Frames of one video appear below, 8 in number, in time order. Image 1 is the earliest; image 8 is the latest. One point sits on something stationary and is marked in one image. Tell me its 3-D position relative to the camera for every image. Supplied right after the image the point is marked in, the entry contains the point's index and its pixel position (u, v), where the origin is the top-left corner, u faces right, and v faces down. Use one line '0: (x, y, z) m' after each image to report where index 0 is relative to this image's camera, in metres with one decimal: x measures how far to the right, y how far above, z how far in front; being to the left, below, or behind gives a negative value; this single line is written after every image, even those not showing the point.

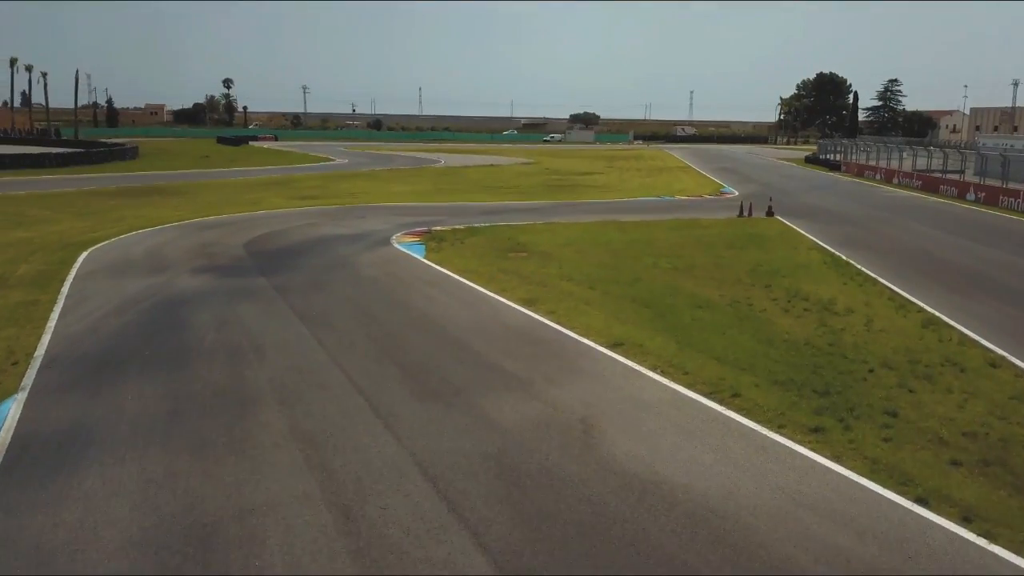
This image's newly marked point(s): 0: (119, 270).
0: (-7.1, +0.3, +14.6) m
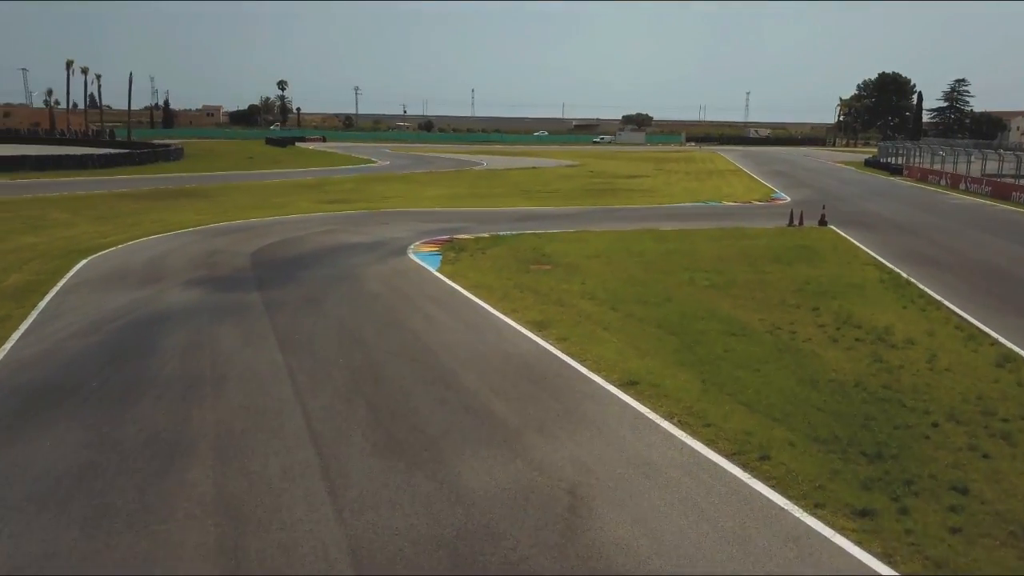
0: (-6.8, +0.1, +13.7) m
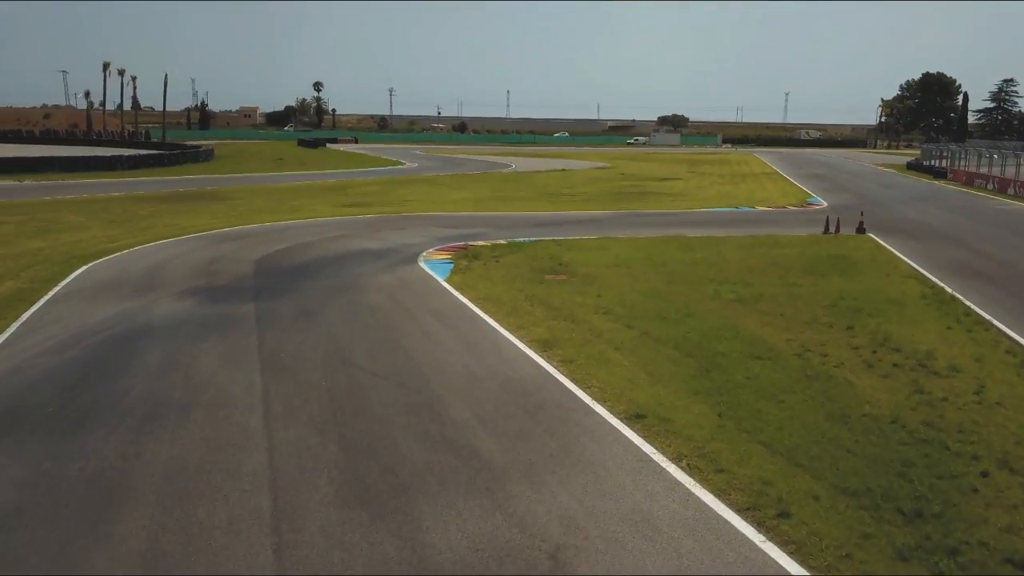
0: (-6.7, 0.0, +13.1) m
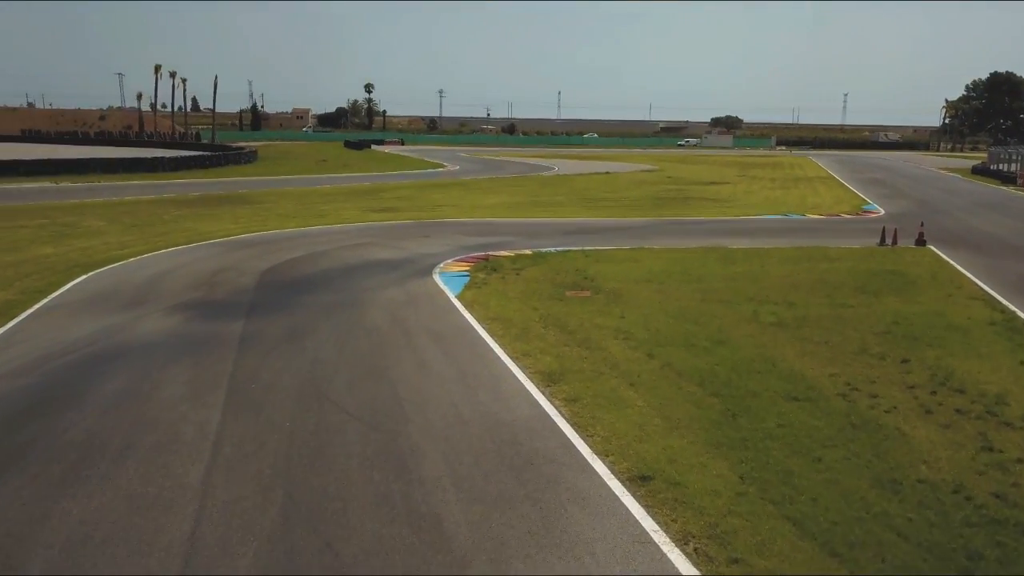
0: (-6.5, -0.3, +12.4) m
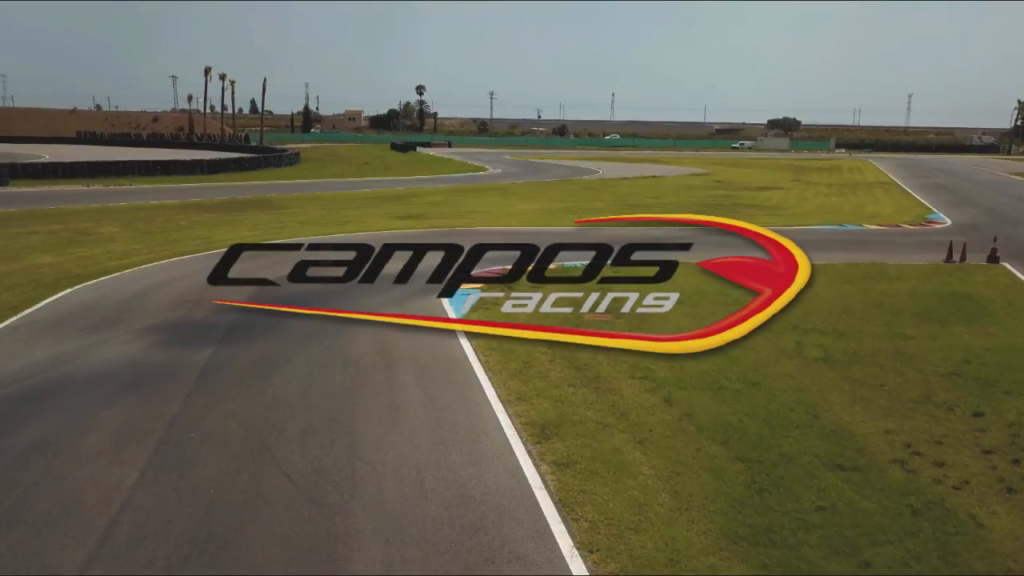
0: (-6.4, -0.5, +11.3) m
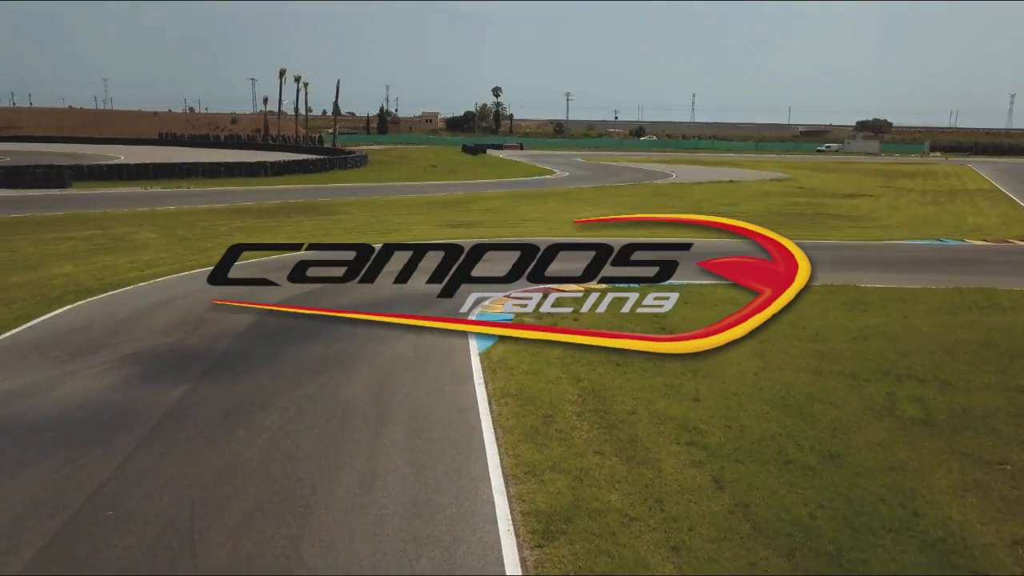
0: (-6.0, -0.8, +10.2) m
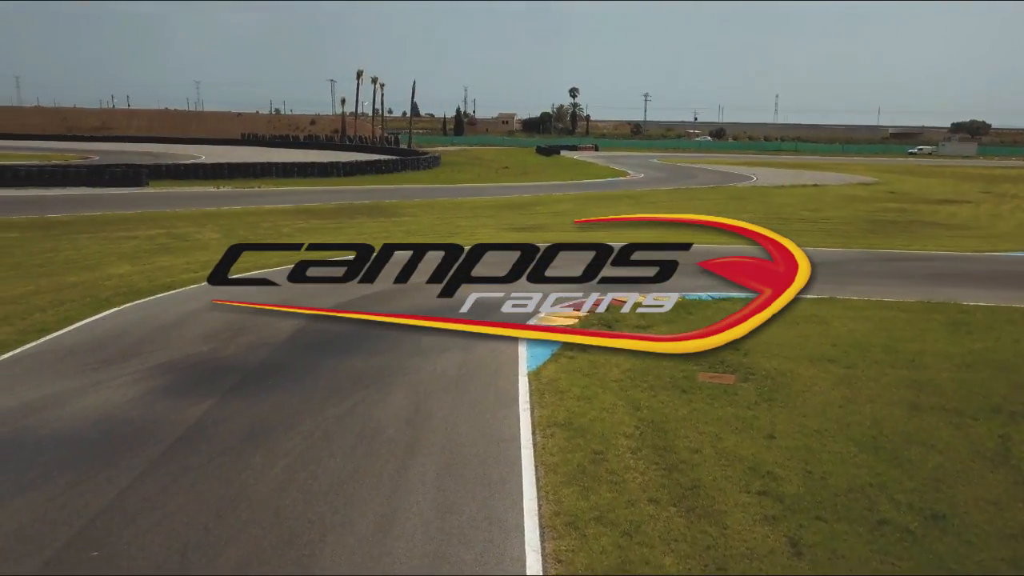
0: (-5.4, -0.8, +9.8) m
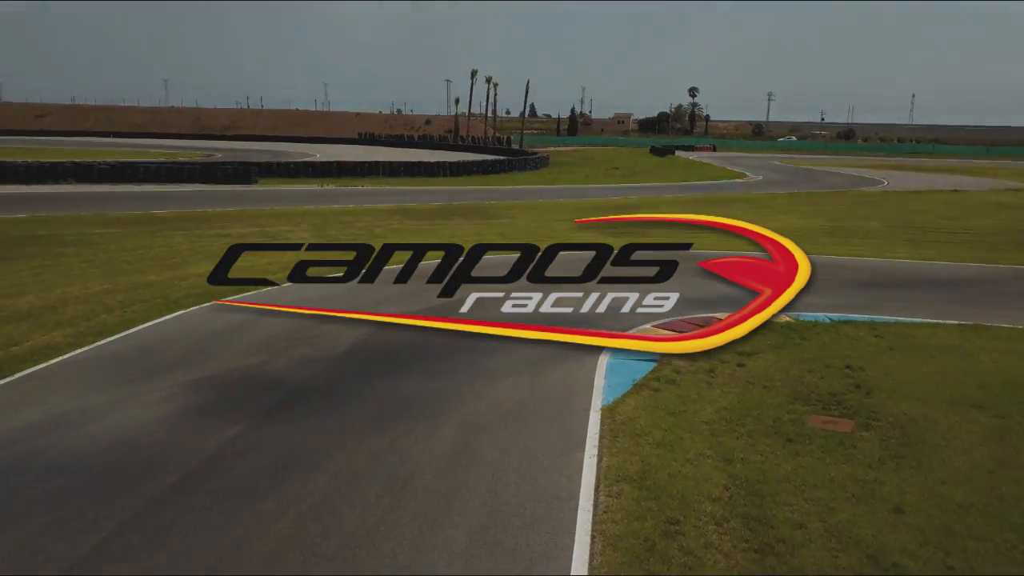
0: (-4.6, -0.9, +9.3) m
